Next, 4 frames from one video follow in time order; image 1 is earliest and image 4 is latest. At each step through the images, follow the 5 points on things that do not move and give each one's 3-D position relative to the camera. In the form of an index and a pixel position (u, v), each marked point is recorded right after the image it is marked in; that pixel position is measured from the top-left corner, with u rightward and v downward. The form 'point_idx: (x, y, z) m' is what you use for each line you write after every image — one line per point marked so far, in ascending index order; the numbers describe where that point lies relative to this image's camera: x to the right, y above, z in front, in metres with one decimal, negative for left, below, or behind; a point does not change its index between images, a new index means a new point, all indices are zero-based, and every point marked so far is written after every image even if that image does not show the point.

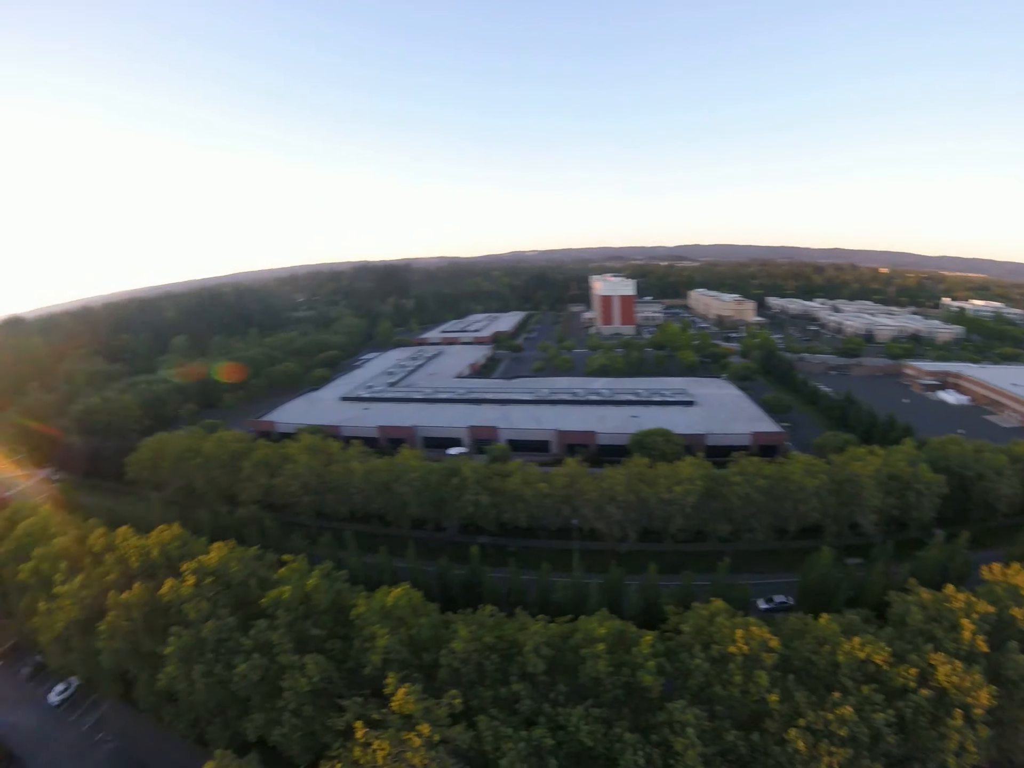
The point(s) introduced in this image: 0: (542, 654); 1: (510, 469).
0: (+0.8, -6.4, +12.5) m
1: (+0.3, -3.5, +21.8) m
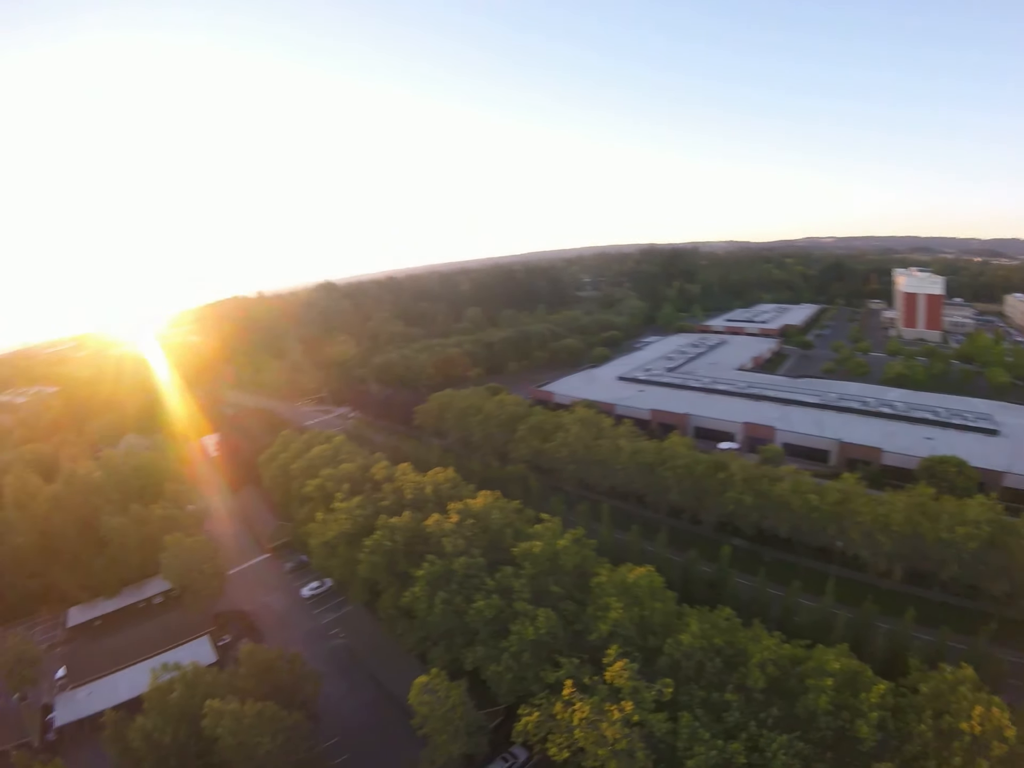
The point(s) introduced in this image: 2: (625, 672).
0: (+5.5, -6.4, +11.8) m
1: (+10.0, -3.4, +20.0) m
2: (+4.2, -9.2, +17.0) m
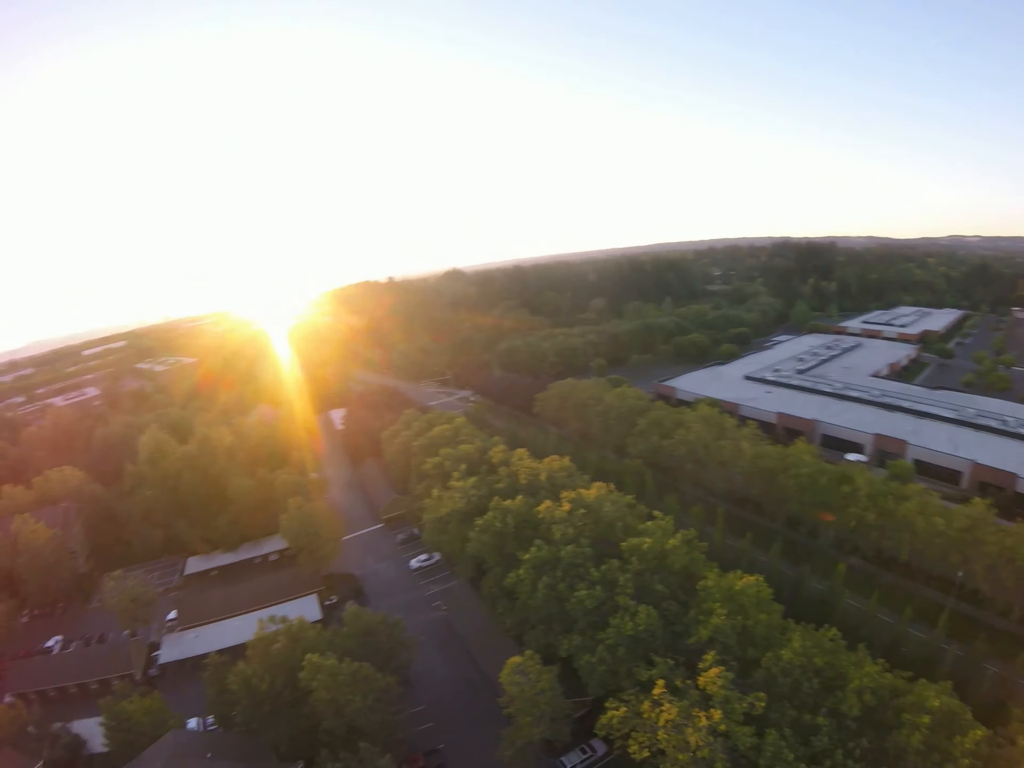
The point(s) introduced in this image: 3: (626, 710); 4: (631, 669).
0: (+7.1, -6.6, +11.2) m
1: (+13.3, -3.8, +18.2) m
2: (+6.7, -9.3, +16.6) m
3: (+4.2, -10.9, +17.8) m
4: (+4.9, -10.4, +19.5) m
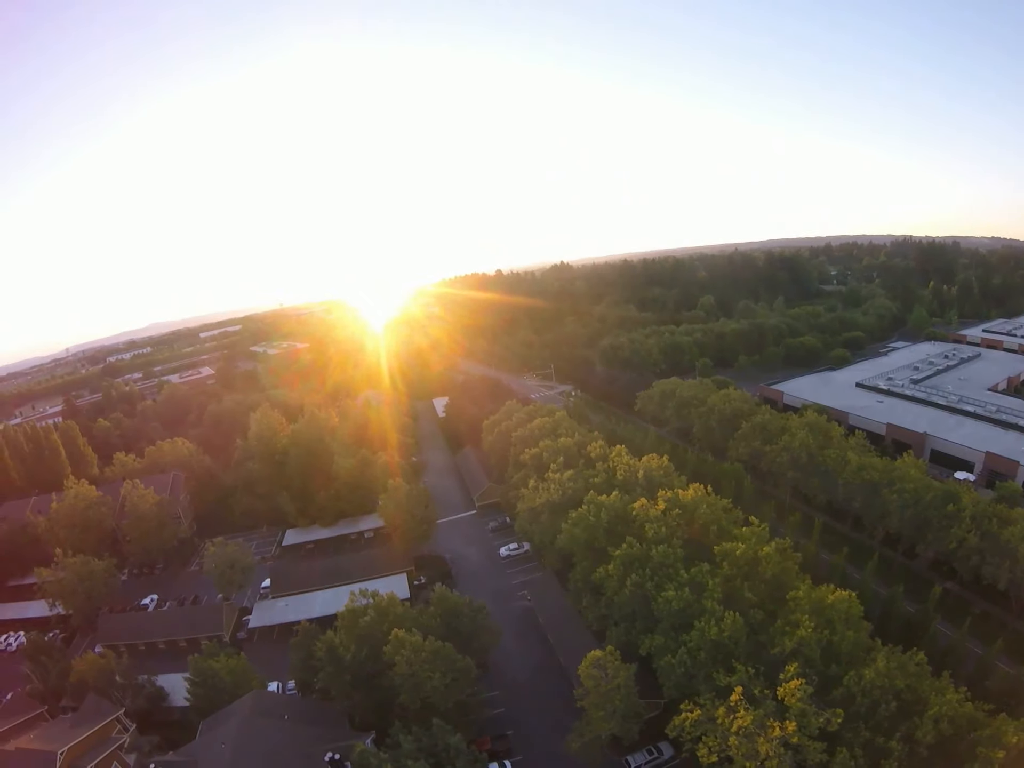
0: (+8.2, -6.9, +10.7) m
1: (+15.4, -4.3, +16.7) m
2: (+8.5, -9.5, +16.2) m
3: (+6.1, -11.0, +17.8) m
4: (+7.1, -10.5, +19.3) m
